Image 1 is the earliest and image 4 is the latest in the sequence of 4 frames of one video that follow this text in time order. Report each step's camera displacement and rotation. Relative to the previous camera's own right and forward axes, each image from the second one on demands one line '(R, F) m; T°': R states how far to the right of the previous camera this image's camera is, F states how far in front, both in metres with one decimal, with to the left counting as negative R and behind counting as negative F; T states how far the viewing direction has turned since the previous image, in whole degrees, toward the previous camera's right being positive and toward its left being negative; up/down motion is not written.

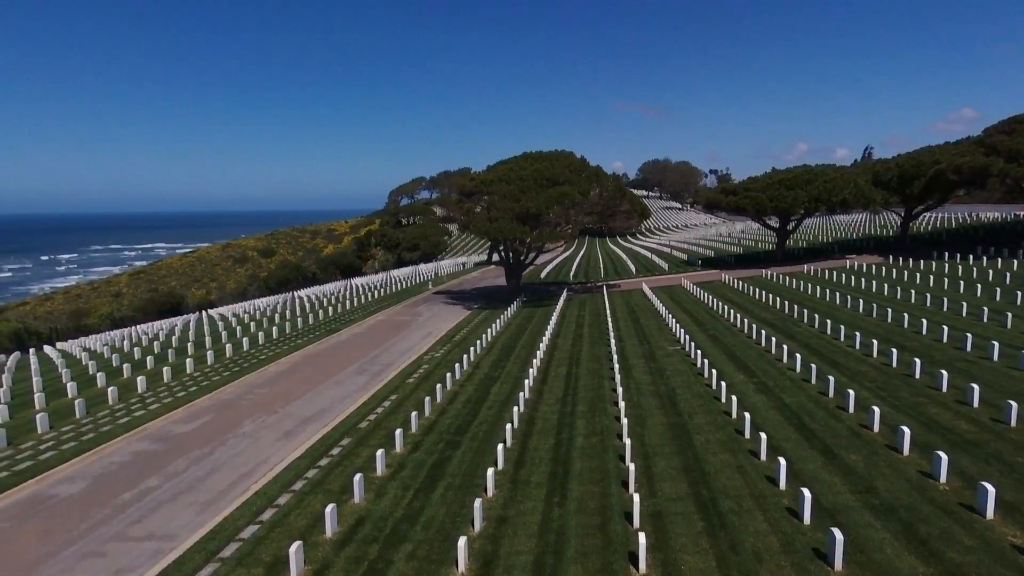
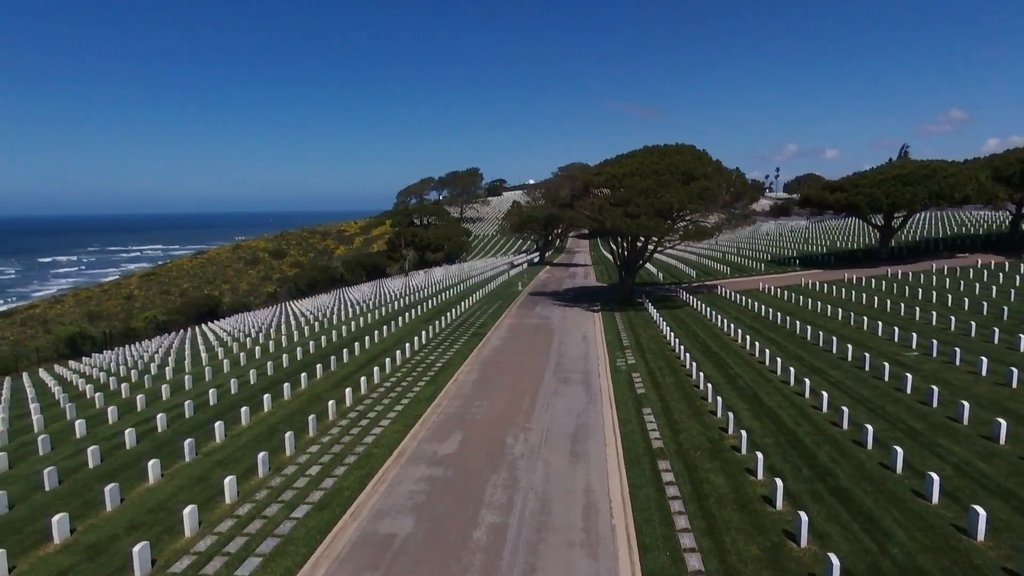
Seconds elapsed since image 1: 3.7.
(-9.0, +2.2) m; 0°
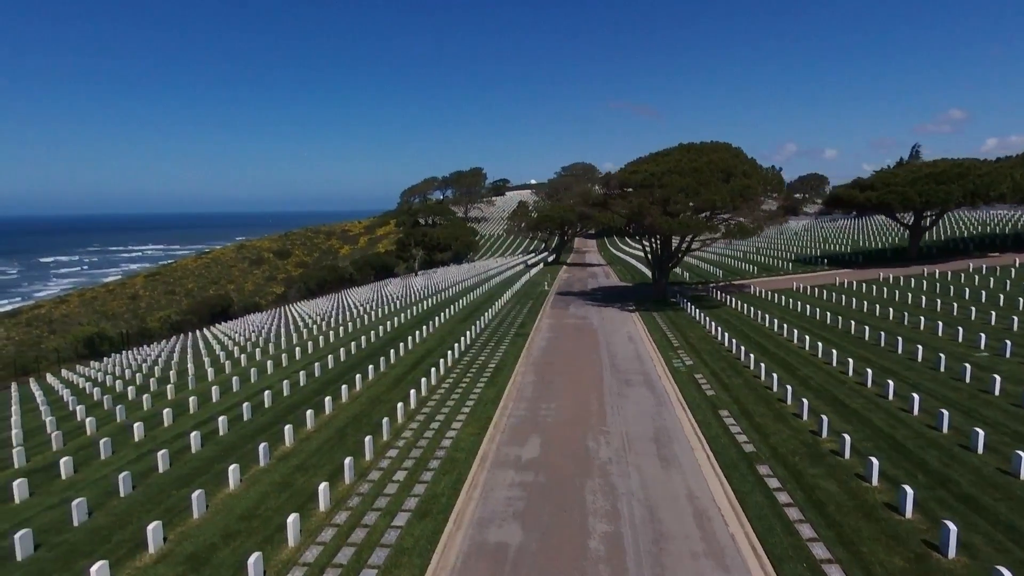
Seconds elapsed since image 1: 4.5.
(-2.4, +0.5) m; 0°
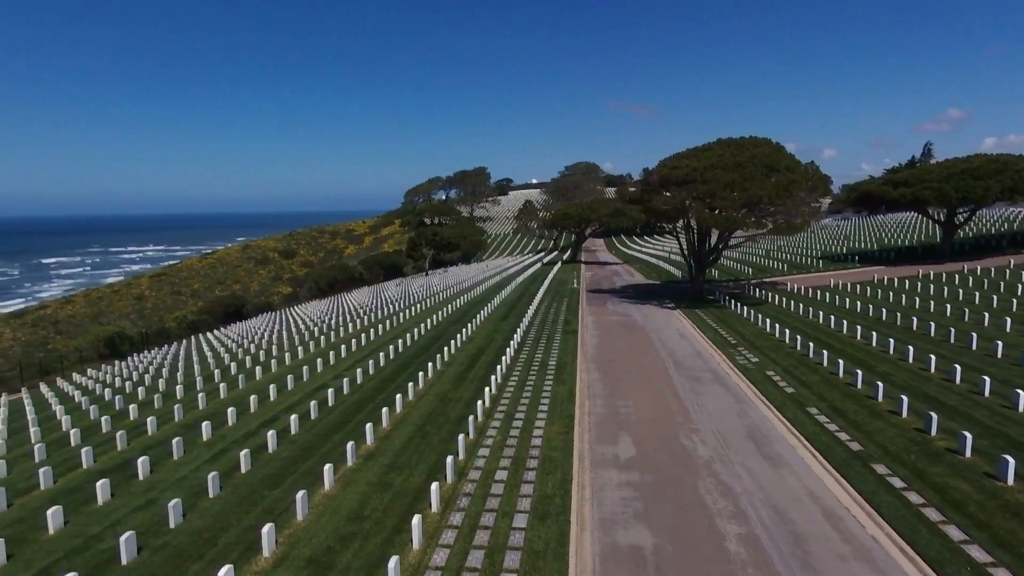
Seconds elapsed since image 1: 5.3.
(-2.6, +0.5) m; 0°
